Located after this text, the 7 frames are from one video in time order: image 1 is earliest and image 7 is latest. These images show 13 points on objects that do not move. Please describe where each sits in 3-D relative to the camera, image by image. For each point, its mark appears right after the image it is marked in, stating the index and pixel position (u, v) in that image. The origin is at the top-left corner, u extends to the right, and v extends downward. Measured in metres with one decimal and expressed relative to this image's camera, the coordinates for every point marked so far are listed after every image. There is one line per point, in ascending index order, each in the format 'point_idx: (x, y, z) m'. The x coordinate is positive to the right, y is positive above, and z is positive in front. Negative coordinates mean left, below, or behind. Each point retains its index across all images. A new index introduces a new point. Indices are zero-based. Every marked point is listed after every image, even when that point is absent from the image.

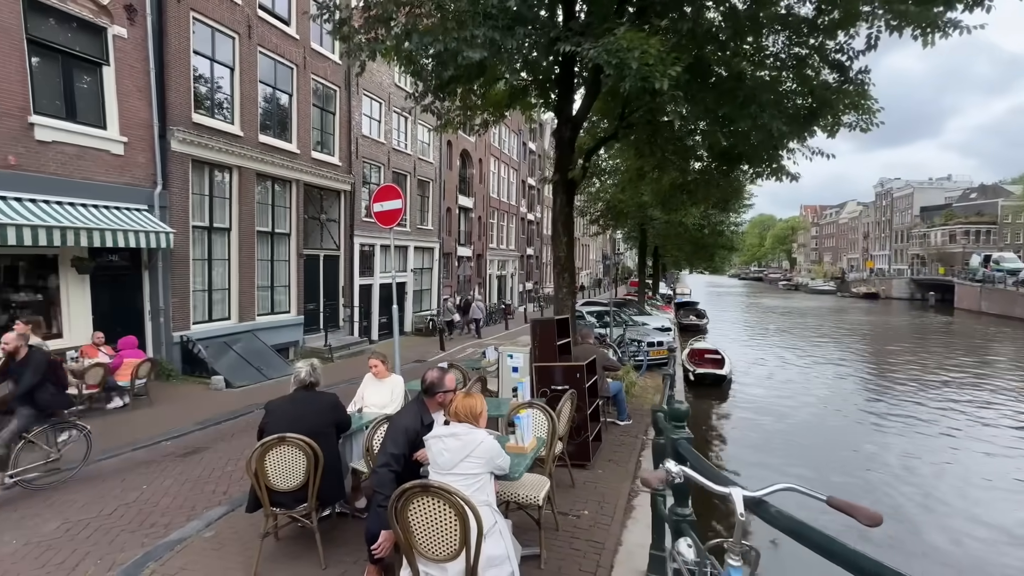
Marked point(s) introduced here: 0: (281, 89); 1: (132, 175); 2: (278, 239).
0: (-7.0, +6.0, +13.5) m
1: (-8.5, +2.5, +10.0) m
2: (-7.2, +1.5, +13.7) m
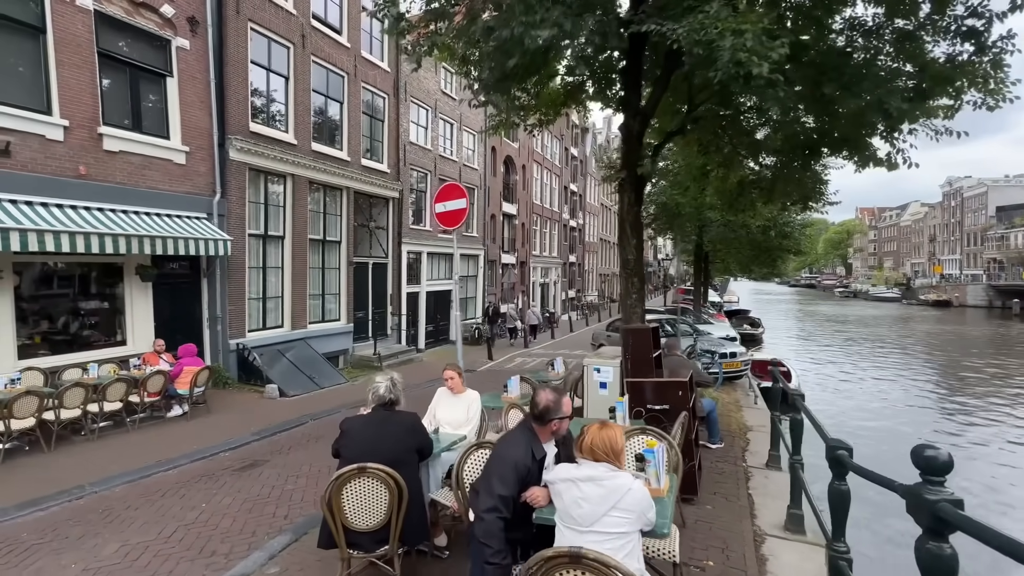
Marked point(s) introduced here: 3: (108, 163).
0: (-5.5, +5.8, +13.6) m
1: (-7.3, +2.4, +10.1) m
2: (-5.6, +1.3, +13.7) m
3: (-7.9, +2.4, +8.7) m
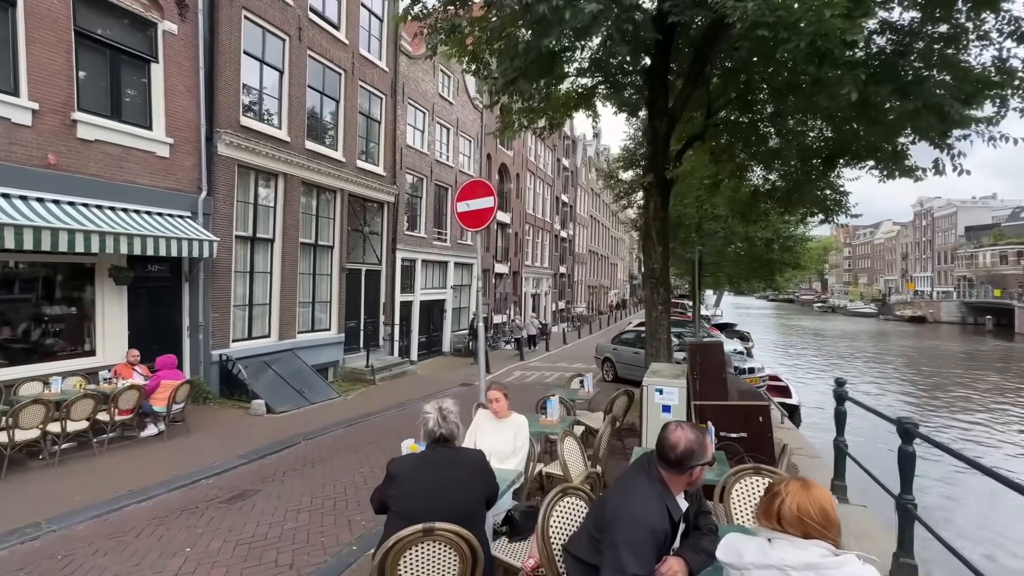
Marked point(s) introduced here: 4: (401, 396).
0: (-5.3, +5.6, +12.9) m
1: (-7.0, +2.2, +9.3) m
2: (-5.5, +1.1, +12.9) m
3: (-7.6, +2.4, +7.9) m
4: (-2.9, -2.8, +11.7) m
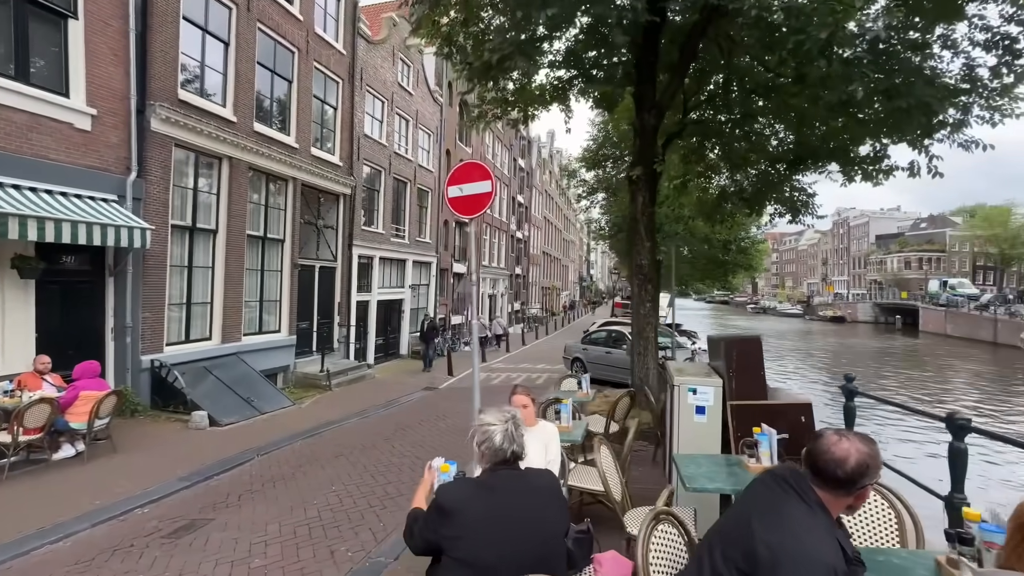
0: (-6.1, +5.6, +11.8) m
1: (-7.4, +2.3, +8.0) m
2: (-6.4, +1.1, +11.7) m
3: (-7.8, +2.5, +6.5) m
4: (-3.7, -2.8, +10.8) m
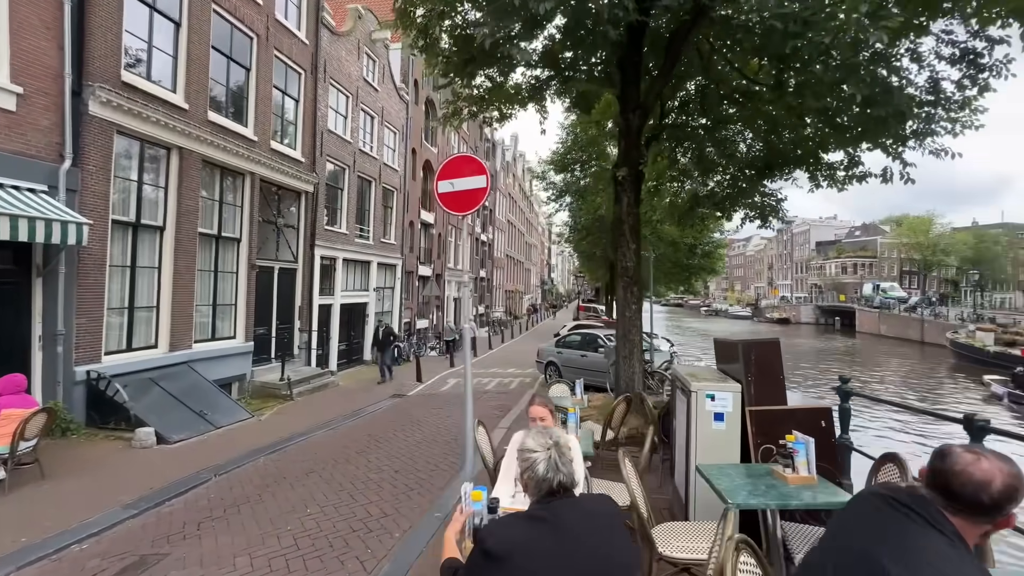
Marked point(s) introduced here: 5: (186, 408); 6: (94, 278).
0: (-6.7, +5.6, +10.9) m
1: (-7.7, +2.3, +7.0) m
2: (-7.0, +1.0, +10.9) m
3: (-7.9, +2.4, +5.5) m
4: (-4.2, -2.8, +10.1) m
5: (-6.1, -2.3, +8.4) m
6: (-7.4, +0.2, +7.9) m
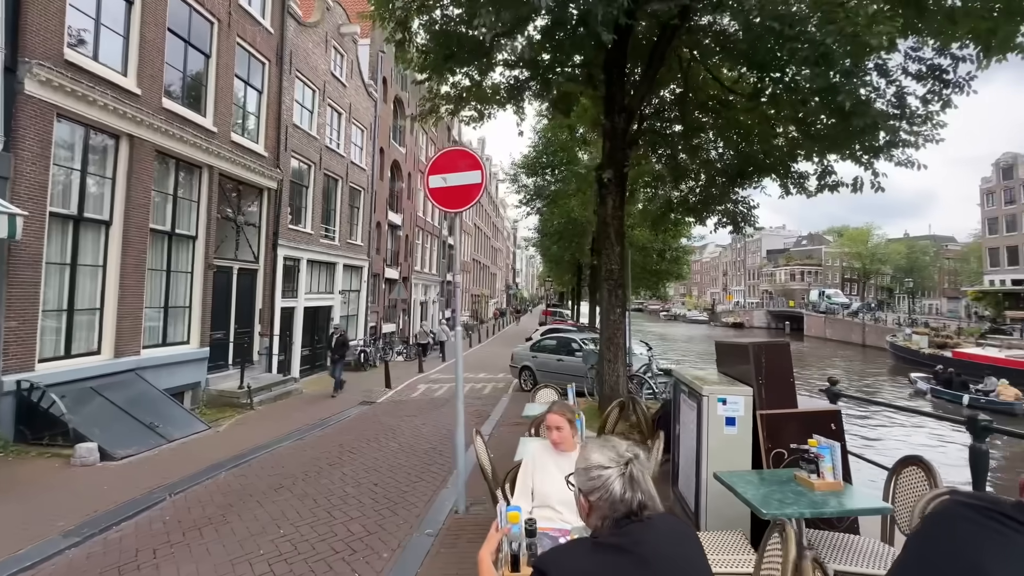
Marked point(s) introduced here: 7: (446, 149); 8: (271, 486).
0: (-7.2, +5.5, +10.2) m
1: (-7.9, +2.3, +6.2) m
2: (-7.5, +1.0, +10.1) m
3: (-8.0, +2.5, +4.7) m
4: (-4.7, -2.9, +9.5) m
5: (-6.5, -2.3, +7.7) m
6: (-7.7, +0.2, +7.1) m
7: (-0.7, +1.4, +4.6) m
8: (-3.2, -2.6, +5.9) m
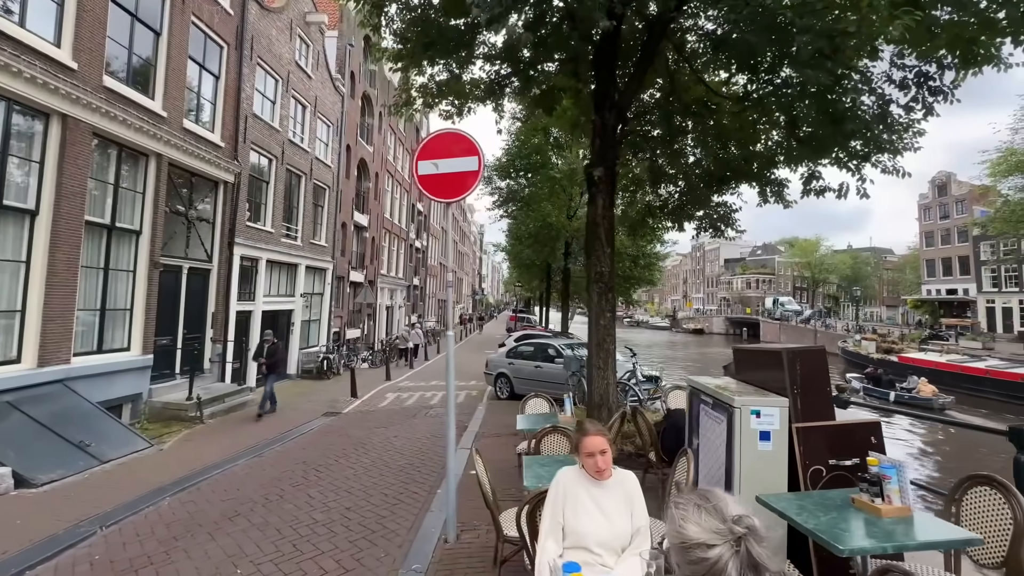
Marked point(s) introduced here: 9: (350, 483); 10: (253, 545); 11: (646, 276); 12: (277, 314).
0: (-7.6, +5.5, +9.2) m
1: (-8.0, +2.4, +5.2) m
2: (-7.9, +1.0, +9.0) m
3: (-8.0, +2.5, +3.6) m
4: (-5.1, -2.9, +8.6) m
5: (-6.7, -2.2, +6.7) m
6: (-7.9, +0.2, +6.0) m
7: (-0.7, +1.4, +4.1) m
8: (-3.3, -2.6, +5.1) m
9: (-2.1, -2.6, +5.9) m
10: (-2.5, -2.5, +4.4) m
11: (+5.9, +0.5, +19.9) m
12: (-7.8, -0.9, +14.9) m
